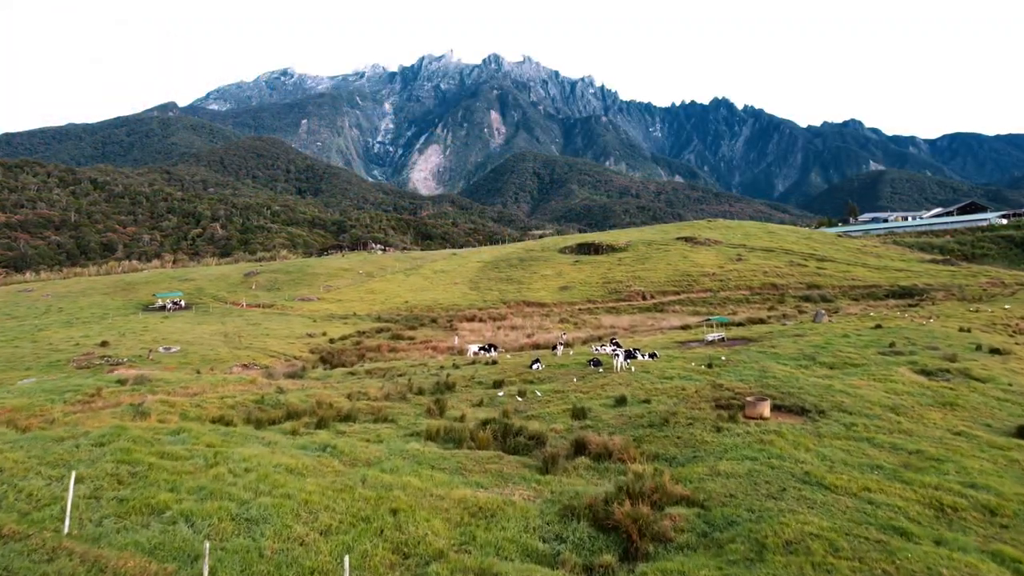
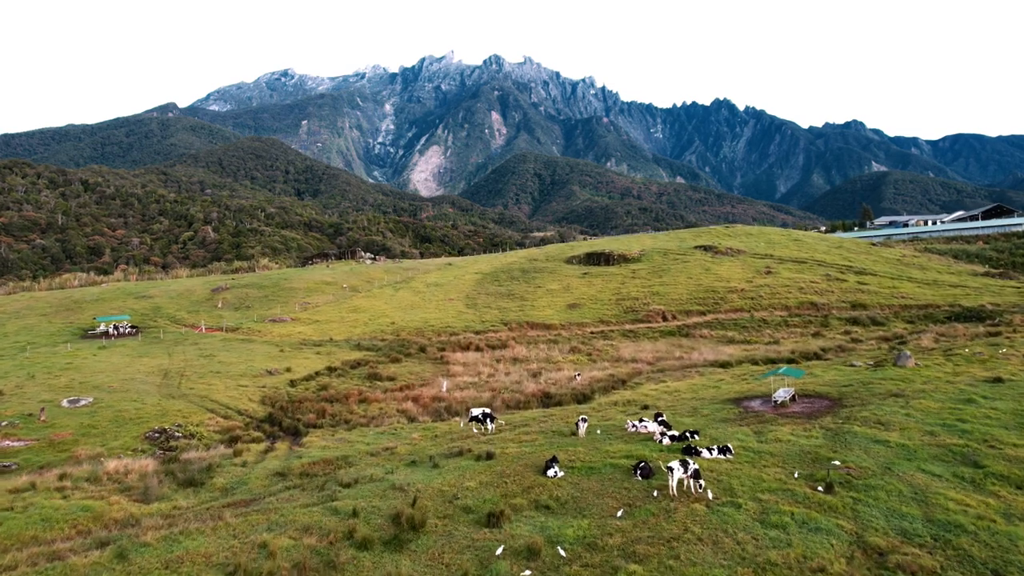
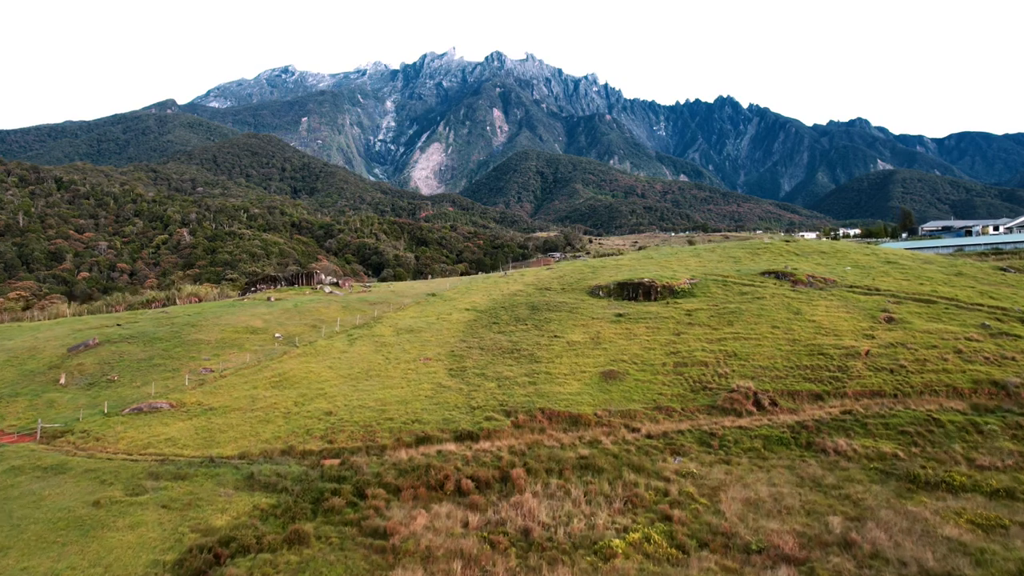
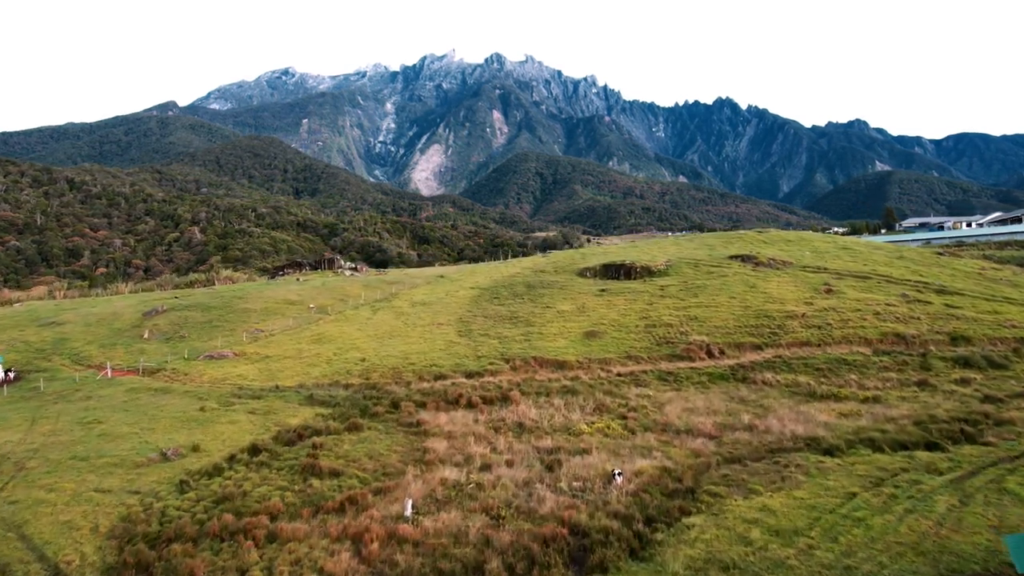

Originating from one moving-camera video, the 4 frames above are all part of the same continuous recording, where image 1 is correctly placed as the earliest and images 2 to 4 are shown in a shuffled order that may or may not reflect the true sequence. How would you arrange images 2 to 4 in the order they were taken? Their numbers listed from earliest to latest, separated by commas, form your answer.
2, 4, 3
